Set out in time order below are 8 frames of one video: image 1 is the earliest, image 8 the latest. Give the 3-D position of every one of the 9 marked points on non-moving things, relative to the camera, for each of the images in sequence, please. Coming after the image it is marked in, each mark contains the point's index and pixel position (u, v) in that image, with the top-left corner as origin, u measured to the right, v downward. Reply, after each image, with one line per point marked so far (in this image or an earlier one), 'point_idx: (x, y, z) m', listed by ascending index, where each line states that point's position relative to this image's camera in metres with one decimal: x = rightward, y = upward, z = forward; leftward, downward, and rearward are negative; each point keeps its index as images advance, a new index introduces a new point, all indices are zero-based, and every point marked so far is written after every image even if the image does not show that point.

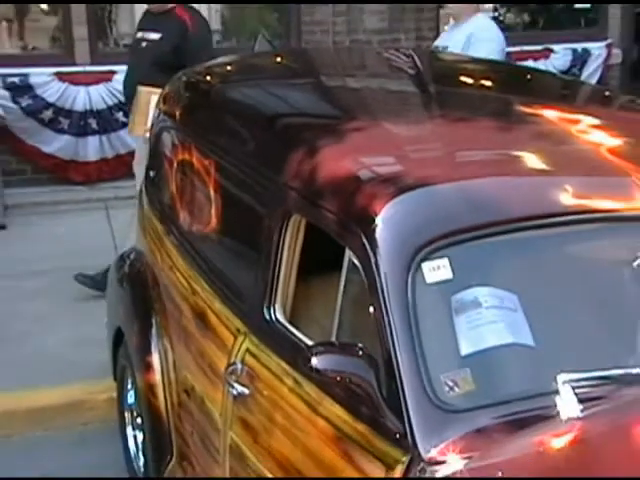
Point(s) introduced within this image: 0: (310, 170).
0: (0.0, +0.2, +2.9) m
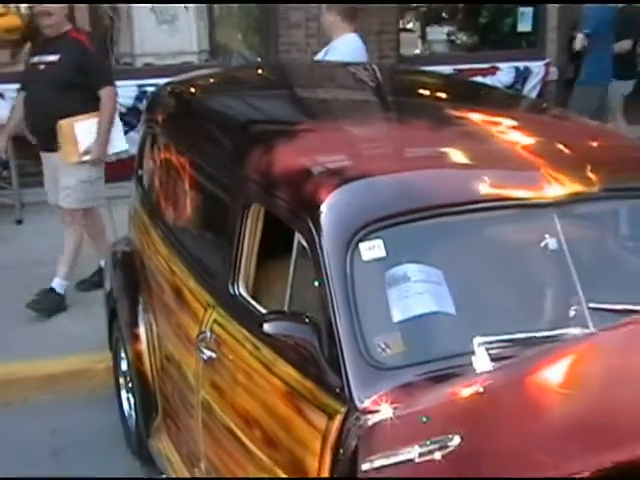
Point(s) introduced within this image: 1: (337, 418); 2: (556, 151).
0: (-0.1, +0.2, +3.4) m
1: (0.0, -0.4, +2.8) m
2: (+0.6, +0.3, +3.4) m
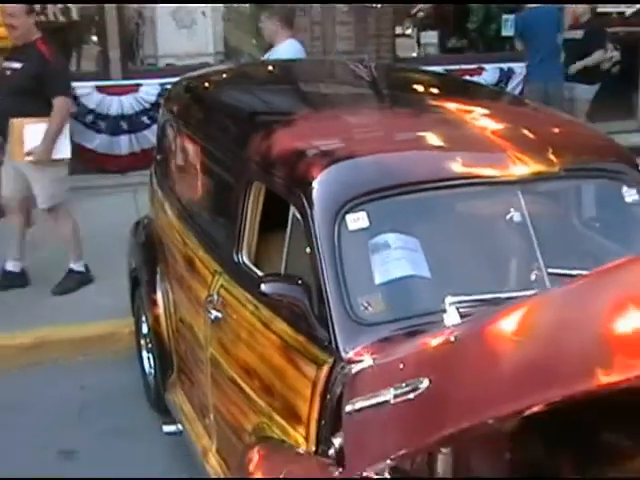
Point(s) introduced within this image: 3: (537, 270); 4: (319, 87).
0: (-0.2, +0.3, +3.8) m
1: (0.0, -0.3, +3.2) m
2: (+0.6, +0.3, +3.9) m
3: (+0.6, -0.1, +3.5) m
4: (0.0, +0.6, +4.5) m
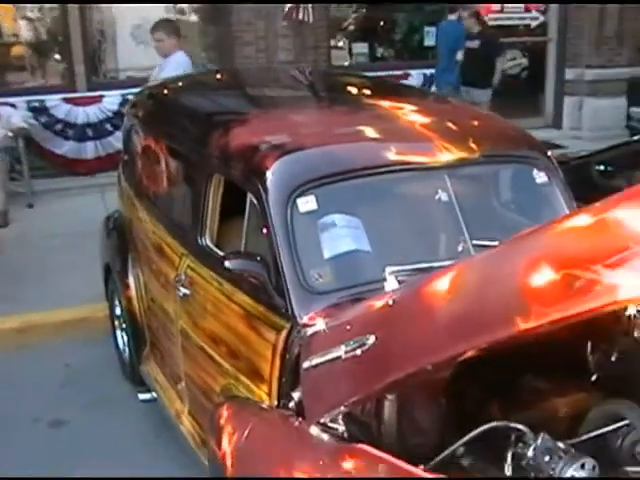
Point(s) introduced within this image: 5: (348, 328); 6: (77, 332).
0: (-0.3, +0.3, +4.3) m
1: (-0.1, -0.3, +3.8) m
2: (+0.5, +0.4, +4.4) m
3: (+0.5, 0.0, +4.1) m
4: (-0.2, +0.6, +5.0) m
5: (+0.1, -0.2, +3.5) m
6: (-1.3, -0.5, +6.6) m
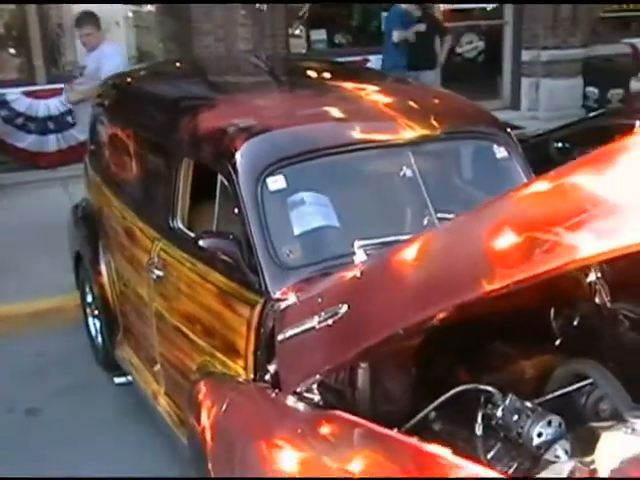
0: (-0.5, +0.4, +4.5) m
1: (-0.2, -0.2, +3.9) m
2: (+0.3, +0.5, +4.6) m
3: (+0.4, +0.1, +4.2) m
4: (-0.4, +0.7, +5.1) m
5: (0.0, -0.2, +3.6) m
6: (-1.5, -0.4, +6.7) m
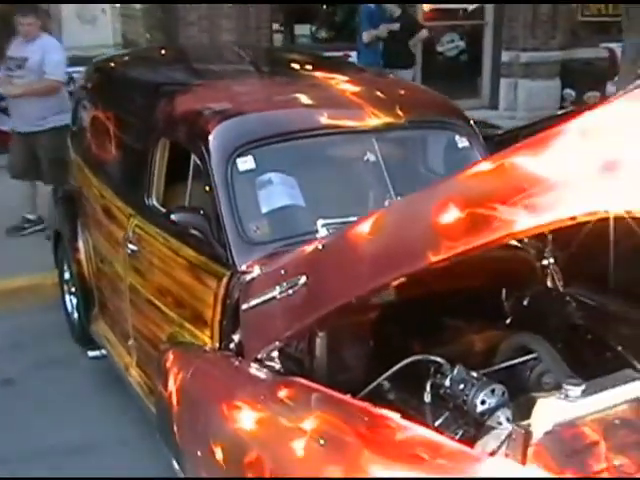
0: (-0.6, +0.5, +4.7) m
1: (-0.3, -0.1, +4.1) m
2: (+0.2, +0.6, +4.8) m
3: (+0.3, +0.1, +4.5) m
4: (-0.5, +0.8, +5.3) m
5: (-0.1, -0.1, +3.9) m
6: (-1.6, -0.3, +6.9) m
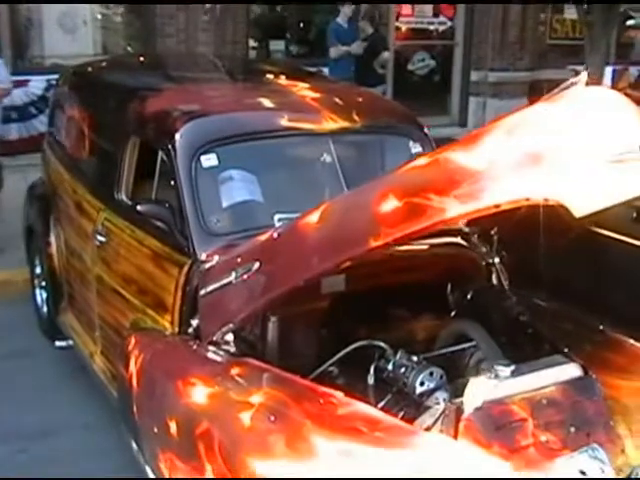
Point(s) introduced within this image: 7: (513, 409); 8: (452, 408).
0: (-0.7, +0.5, +4.9) m
1: (-0.5, -0.1, +4.4) m
2: (+0.1, +0.6, +5.1) m
3: (+0.1, +0.2, +4.8) m
4: (-0.6, +0.8, +5.6) m
5: (-0.3, -0.1, +4.1) m
6: (-1.8, -0.3, +7.2) m
7: (+0.6, -0.5, +3.7) m
8: (+0.4, -0.5, +3.7) m
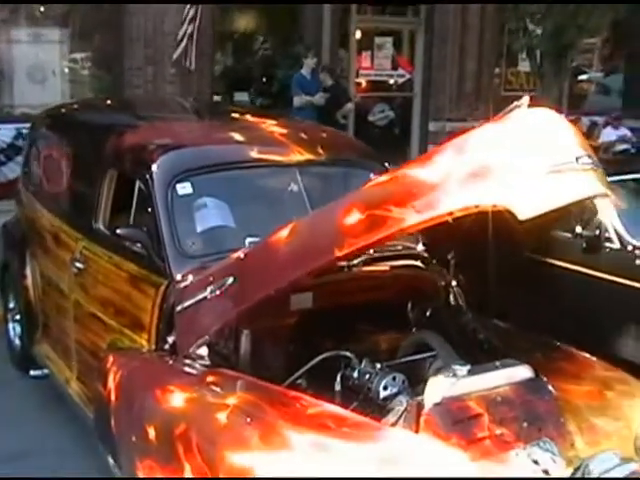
0: (-0.9, +0.4, +5.3) m
1: (-0.6, -0.2, +4.7) m
2: (-0.1, +0.5, +5.4) m
3: (0.0, +0.1, +5.1) m
4: (-0.8, +0.6, +5.9) m
5: (-0.4, -0.1, +4.4) m
6: (-2.0, -0.6, +7.4) m
7: (+0.5, -0.5, +4.0) m
8: (+0.3, -0.5, +4.0) m
